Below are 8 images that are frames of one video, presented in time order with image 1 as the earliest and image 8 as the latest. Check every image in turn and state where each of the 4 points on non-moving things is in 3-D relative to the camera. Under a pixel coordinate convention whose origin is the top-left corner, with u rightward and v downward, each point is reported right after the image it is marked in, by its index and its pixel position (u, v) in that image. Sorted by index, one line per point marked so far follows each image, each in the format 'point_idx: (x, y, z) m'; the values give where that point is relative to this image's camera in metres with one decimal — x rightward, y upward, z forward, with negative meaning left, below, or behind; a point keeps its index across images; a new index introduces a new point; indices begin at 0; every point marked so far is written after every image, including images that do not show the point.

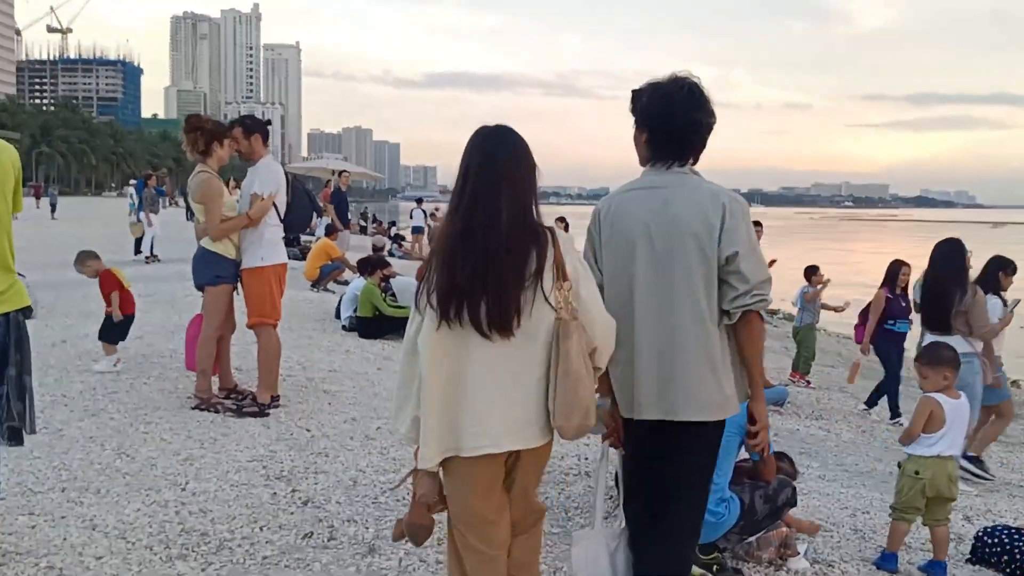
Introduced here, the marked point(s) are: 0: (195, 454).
0: (-1.6, -0.9, +5.3) m
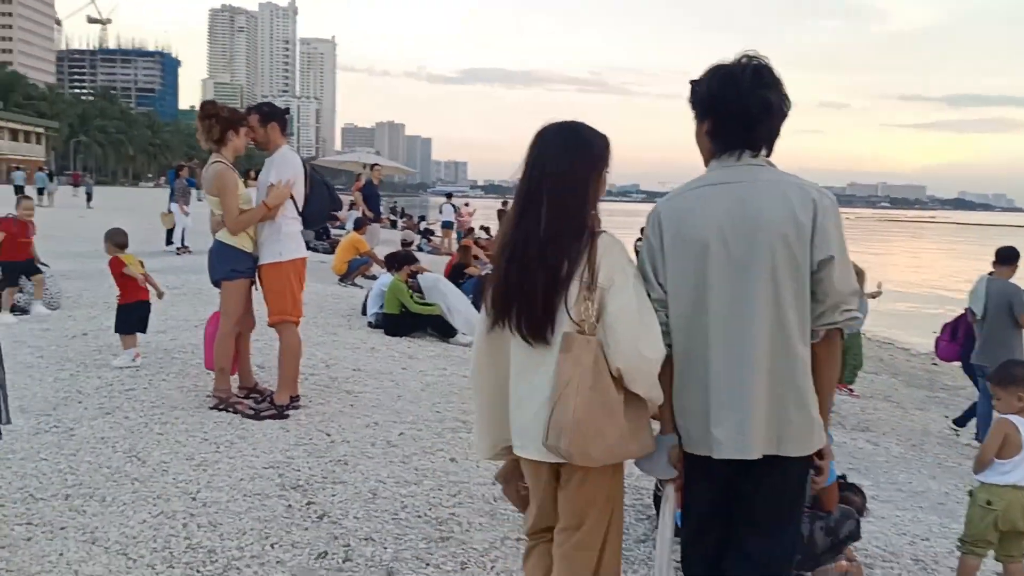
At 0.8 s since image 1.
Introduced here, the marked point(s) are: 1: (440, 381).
0: (-1.5, -0.8, +5.0) m
1: (-0.6, -0.7, +8.0) m
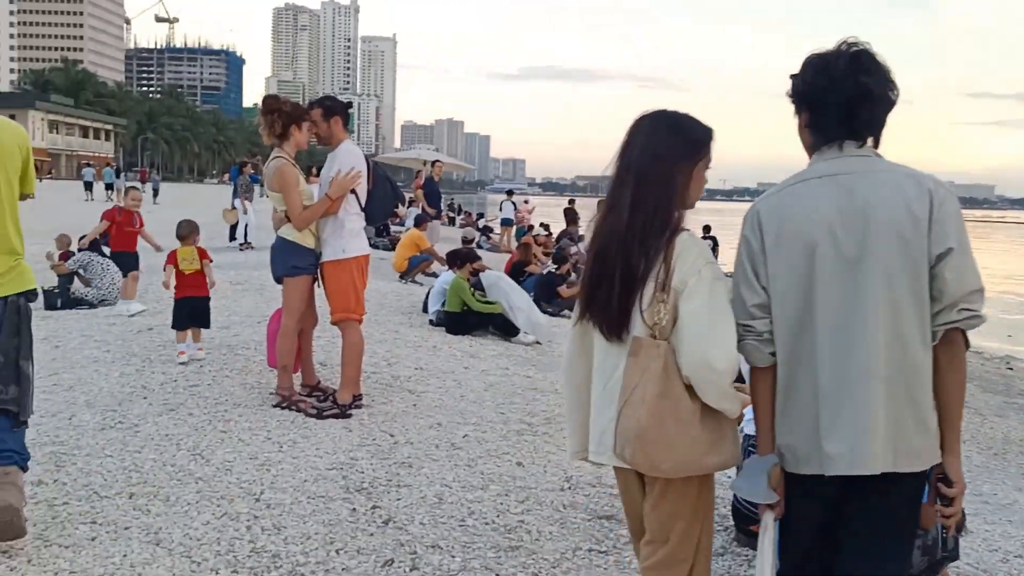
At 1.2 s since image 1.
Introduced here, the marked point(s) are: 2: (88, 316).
0: (-1.2, -0.8, +4.9) m
1: (-0.1, -0.7, +7.9) m
2: (-4.1, -0.3, +9.8) m
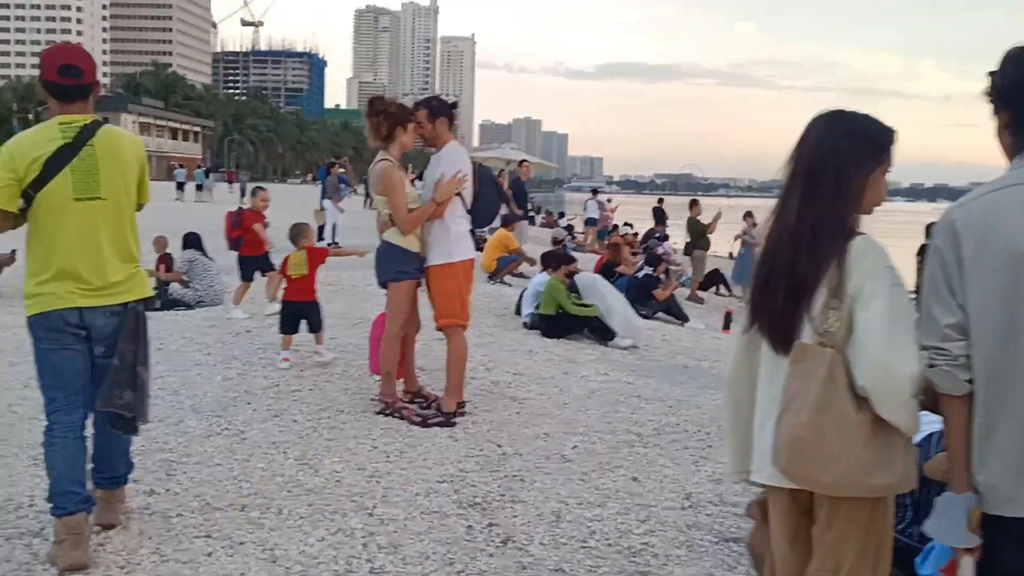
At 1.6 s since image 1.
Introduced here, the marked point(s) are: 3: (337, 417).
0: (-0.6, -0.9, +4.8) m
1: (+0.7, -0.8, +7.6) m
2: (-3.2, -0.3, +9.9) m
3: (-1.0, -0.7, +5.9) m
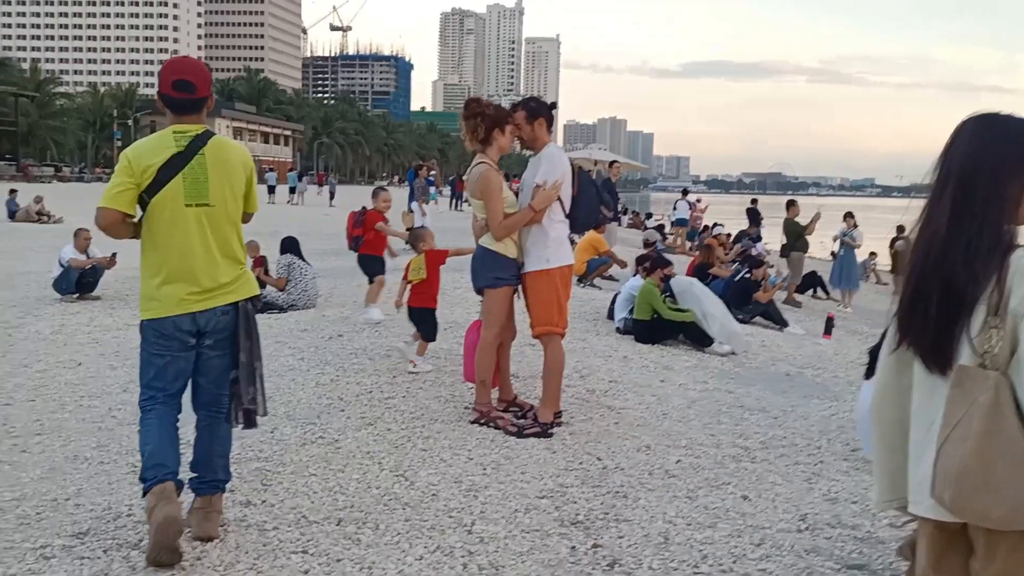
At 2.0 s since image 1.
0: (-0.2, -0.9, +4.7) m
1: (+1.4, -0.8, +7.4) m
2: (-2.3, -0.3, +9.9) m
3: (-0.5, -0.8, +5.7) m
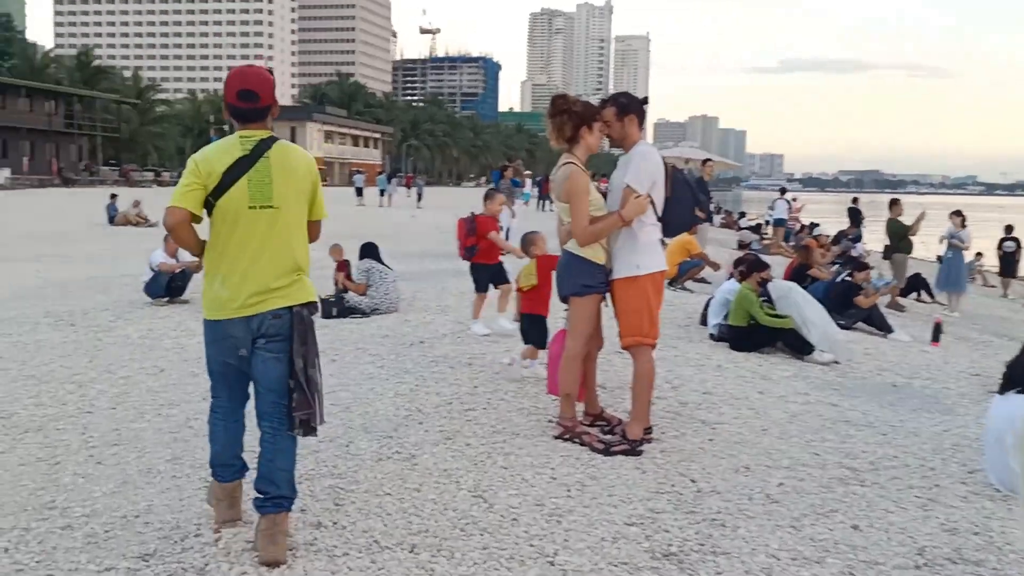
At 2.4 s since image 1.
0: (+0.2, -0.9, +4.3) m
1: (+2.0, -0.8, +6.9) m
2: (-1.4, -0.4, +9.7) m
3: (0.0, -0.8, +5.5) m
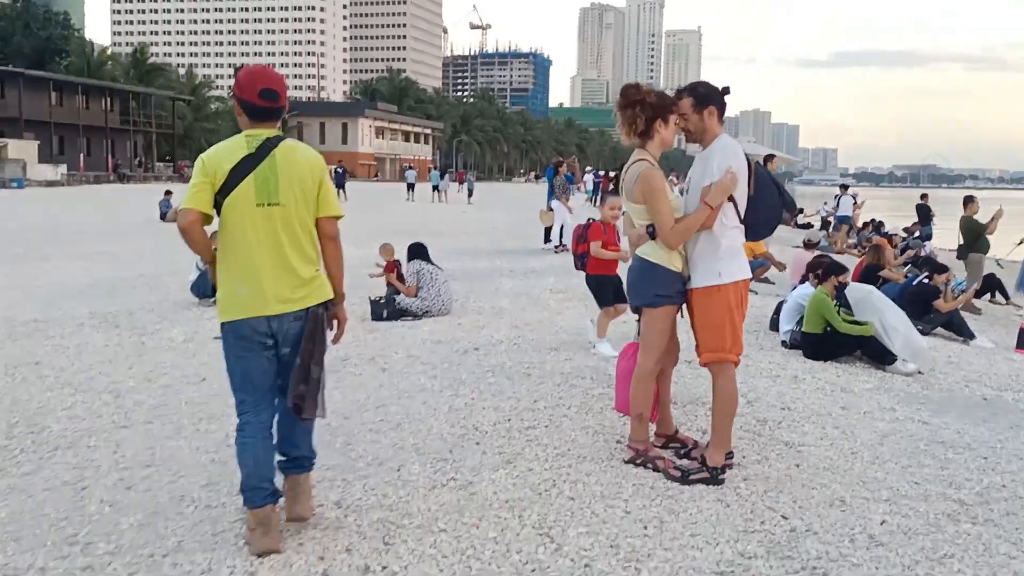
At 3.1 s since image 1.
0: (+0.5, -1.0, +3.8) m
1: (+2.4, -0.9, +6.3) m
2: (-0.9, -0.4, +9.3) m
3: (+0.3, -0.9, +5.0) m
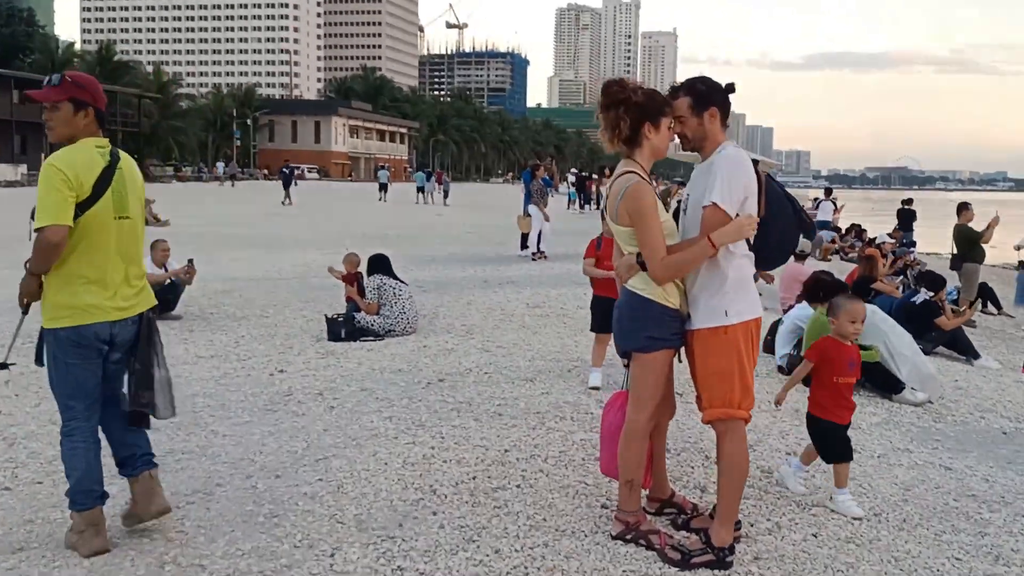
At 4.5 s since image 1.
0: (+0.4, -1.2, +3.0) m
1: (+2.2, -1.1, +5.5) m
2: (-1.2, -0.5, +8.4) m
3: (+0.2, -1.0, +4.1) m
